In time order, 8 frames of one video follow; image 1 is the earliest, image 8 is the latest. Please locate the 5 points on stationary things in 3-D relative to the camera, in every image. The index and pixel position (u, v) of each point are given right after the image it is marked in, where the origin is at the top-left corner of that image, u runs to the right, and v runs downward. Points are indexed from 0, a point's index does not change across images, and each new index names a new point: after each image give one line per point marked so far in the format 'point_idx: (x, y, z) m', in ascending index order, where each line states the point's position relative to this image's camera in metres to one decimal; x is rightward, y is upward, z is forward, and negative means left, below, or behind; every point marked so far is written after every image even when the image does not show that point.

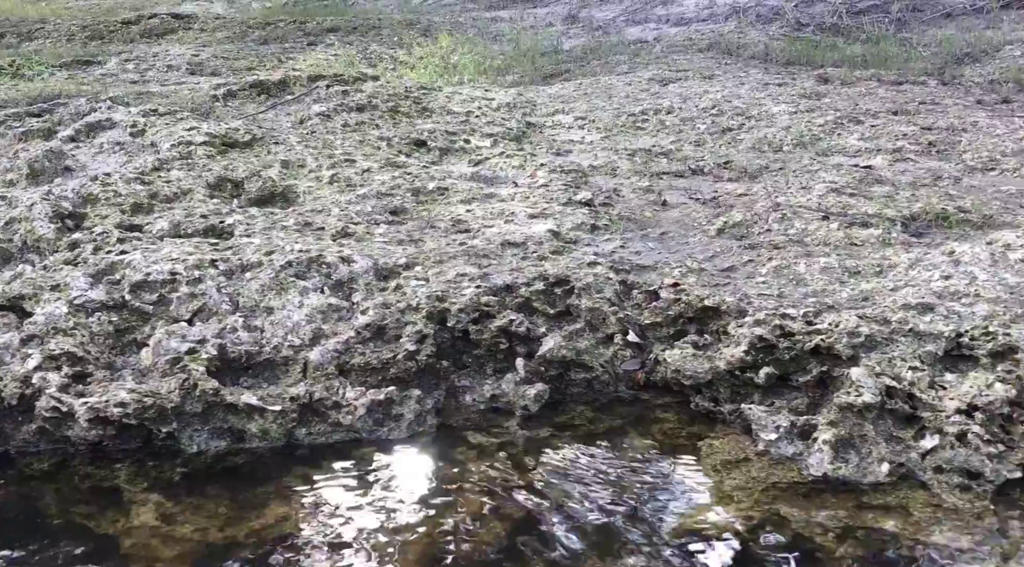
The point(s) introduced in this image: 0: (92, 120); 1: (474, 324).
0: (-3.2, +1.2, +6.8) m
1: (-0.2, -0.2, +3.4) m
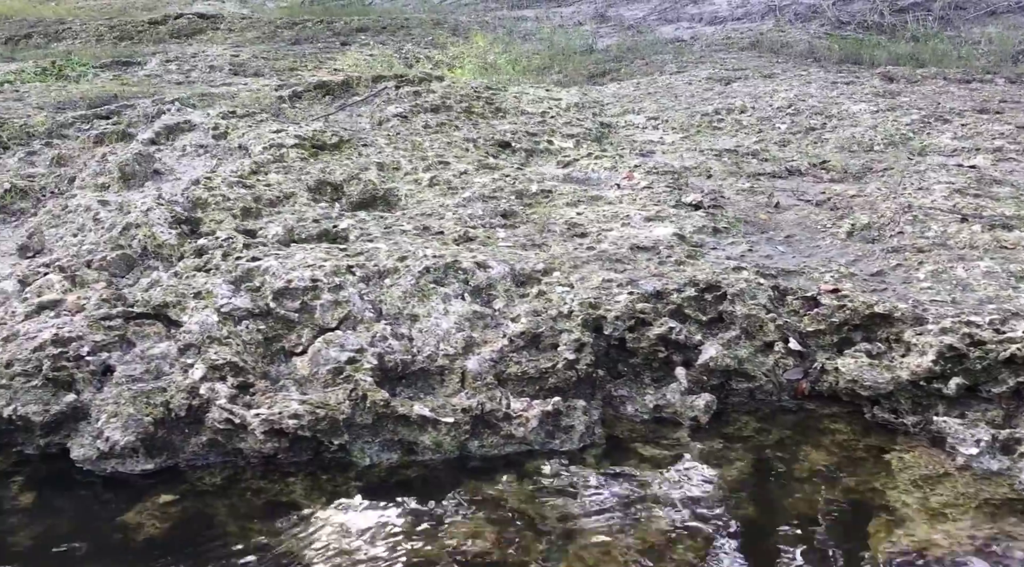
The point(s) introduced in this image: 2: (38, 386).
0: (-2.6, +1.2, +6.8) m
1: (+0.4, -0.2, +3.3) m
2: (-1.6, -0.3, +3.0) m
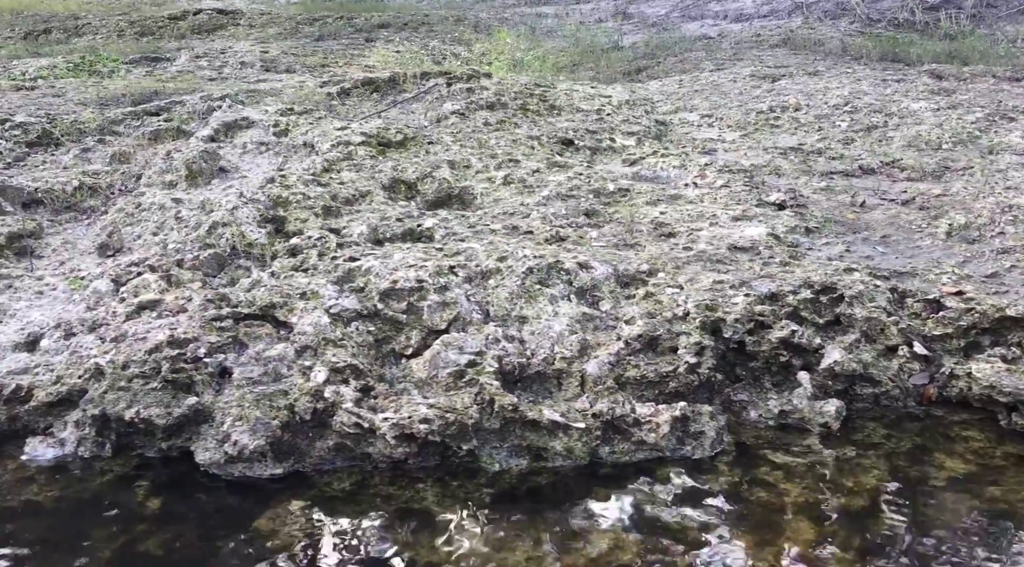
0: (-2.1, +1.2, +6.7) m
1: (+0.9, -0.2, +3.2) m
2: (-1.2, -0.3, +3.0) m
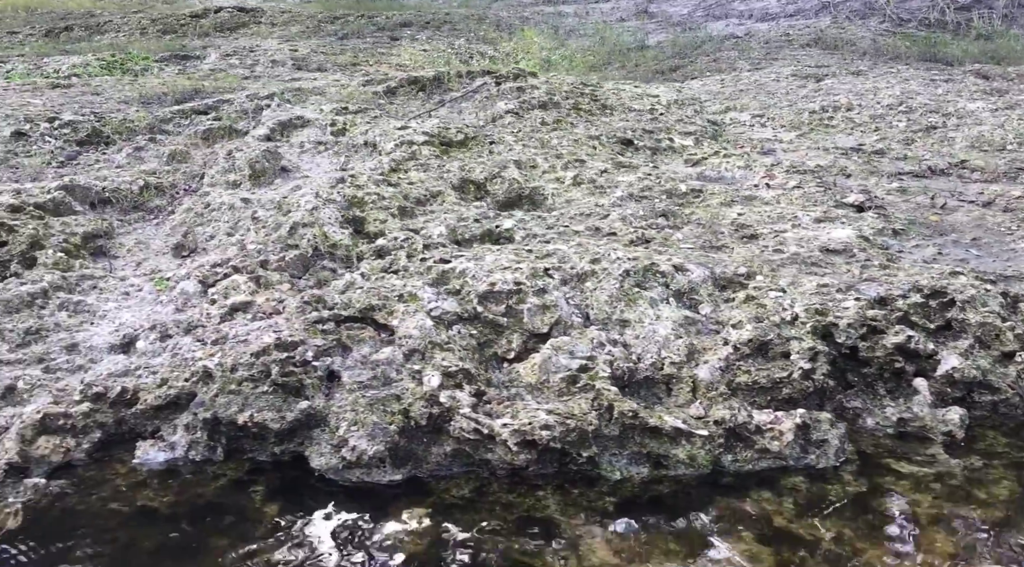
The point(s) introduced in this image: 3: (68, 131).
0: (-1.7, +1.2, +6.7) m
1: (+1.2, -0.2, +3.2) m
2: (-0.8, -0.4, +2.9) m
3: (-3.8, +1.3, +7.6) m
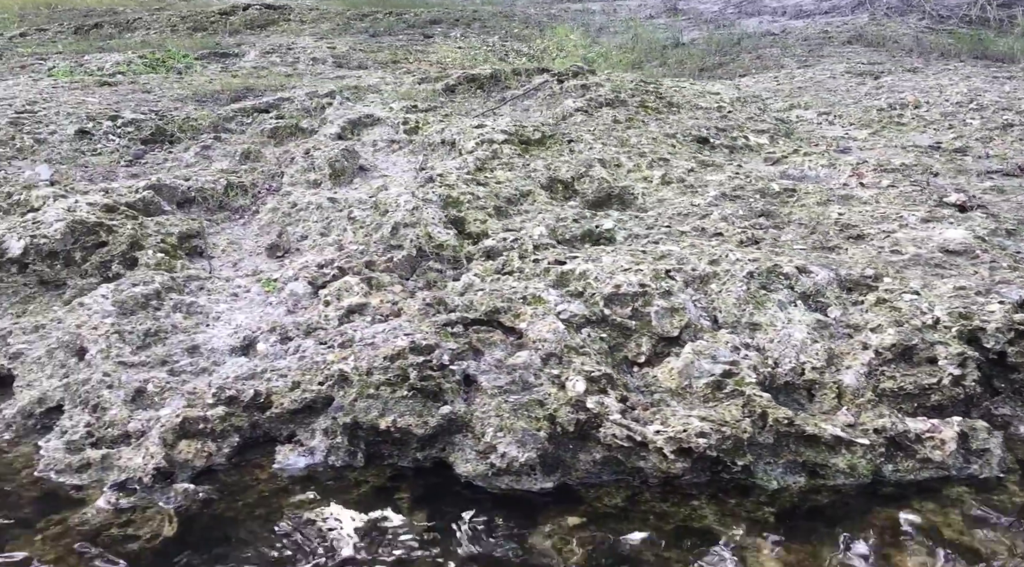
0: (-1.2, +1.2, +6.6) m
1: (+1.7, -0.2, +3.1) m
2: (-0.3, -0.4, +2.9) m
3: (-3.2, +1.3, +7.5) m
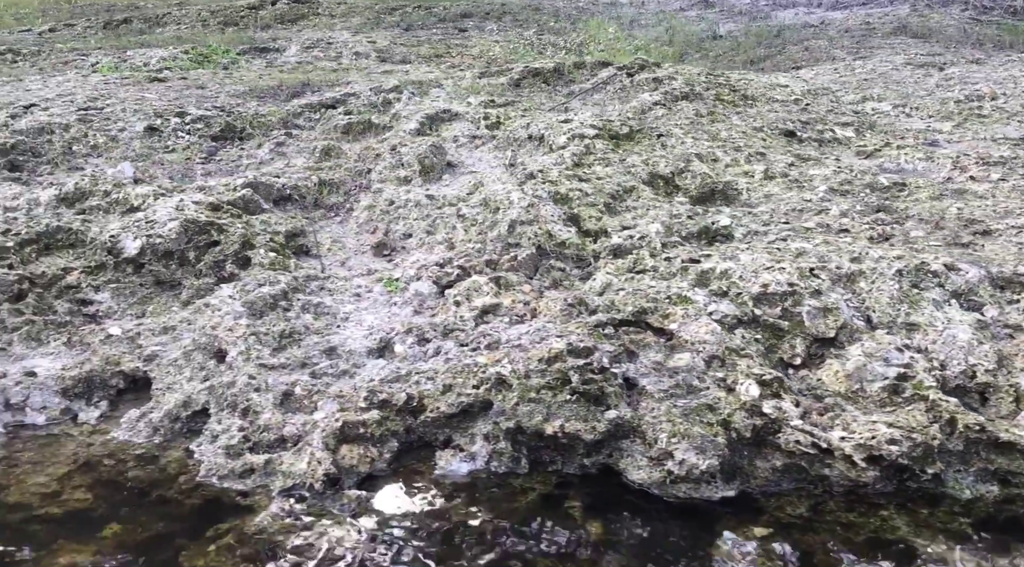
0: (-0.6, +1.3, +6.5) m
1: (+2.2, -0.2, +3.0) m
2: (+0.2, -0.4, +2.8) m
3: (-2.6, +1.3, +7.5) m
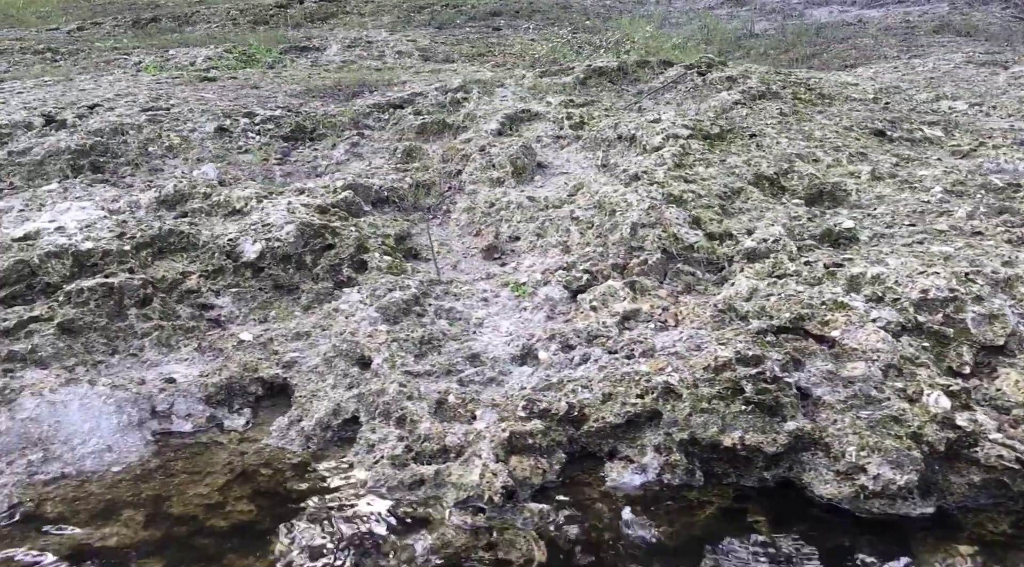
0: (0.0, +1.2, +6.5) m
1: (+2.8, -0.2, +2.8) m
2: (+0.7, -0.4, +2.7) m
3: (-2.0, +1.3, +7.4) m
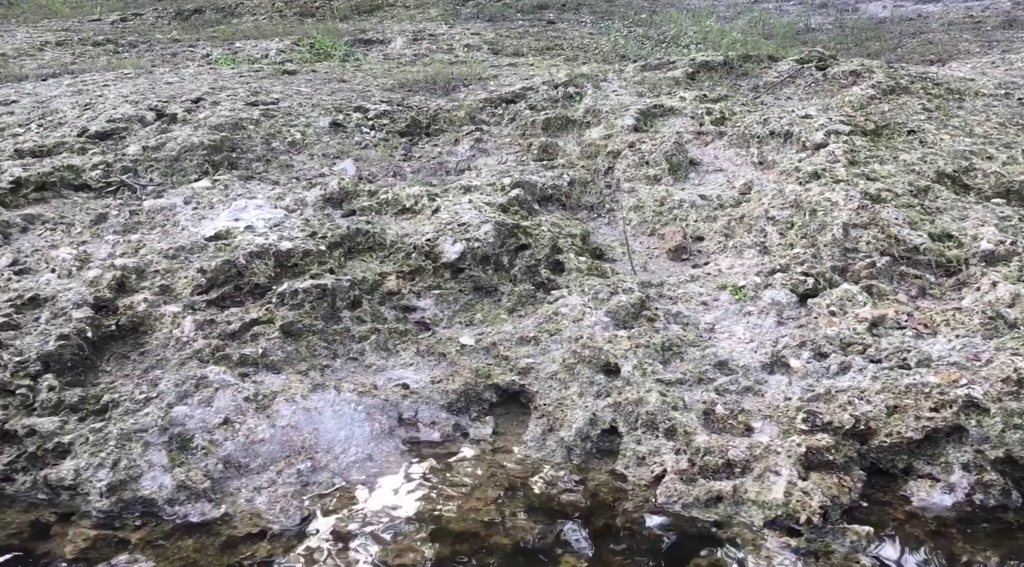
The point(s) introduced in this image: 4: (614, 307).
0: (+0.9, +1.2, +6.3) m
1: (+3.6, -0.3, +2.6) m
2: (+1.6, -0.4, +2.5) m
3: (-1.0, +1.3, +7.3) m
4: (+0.4, -0.1, +3.3) m
